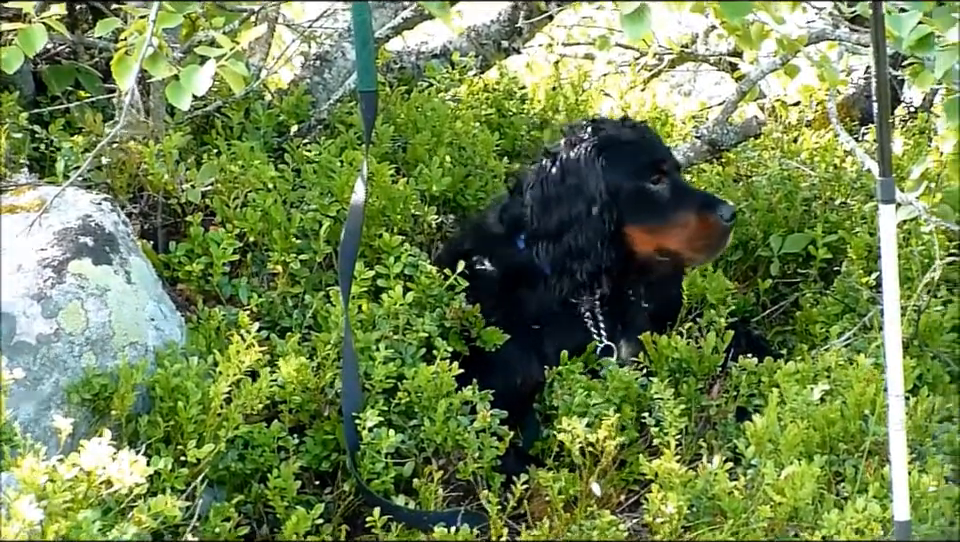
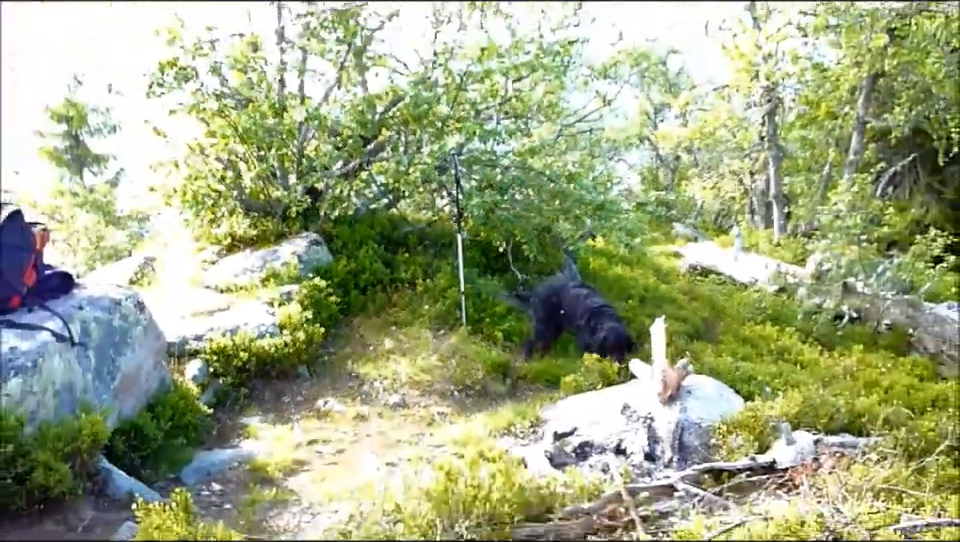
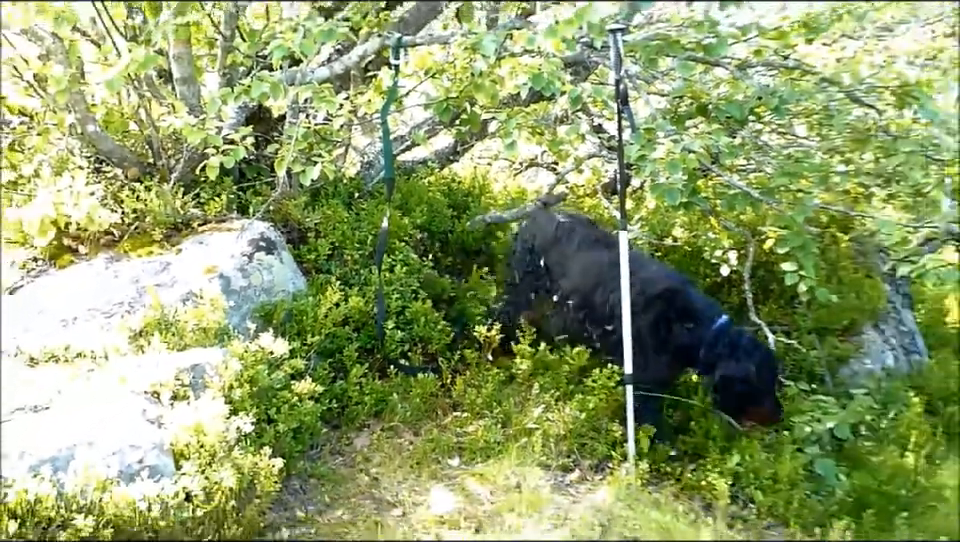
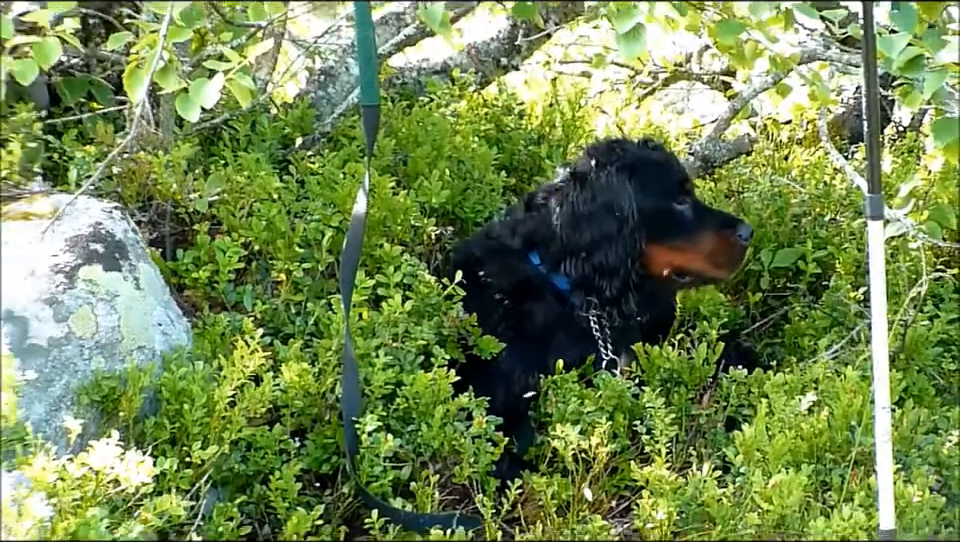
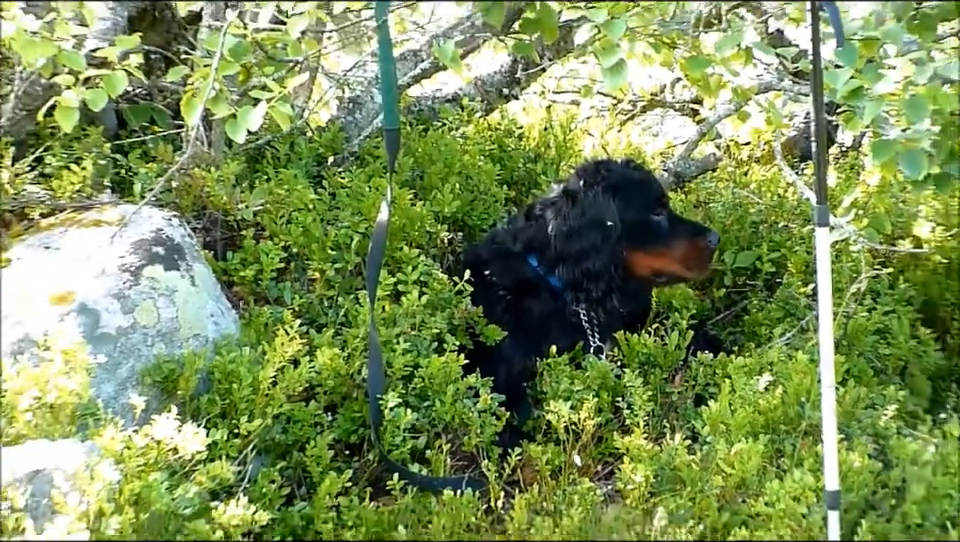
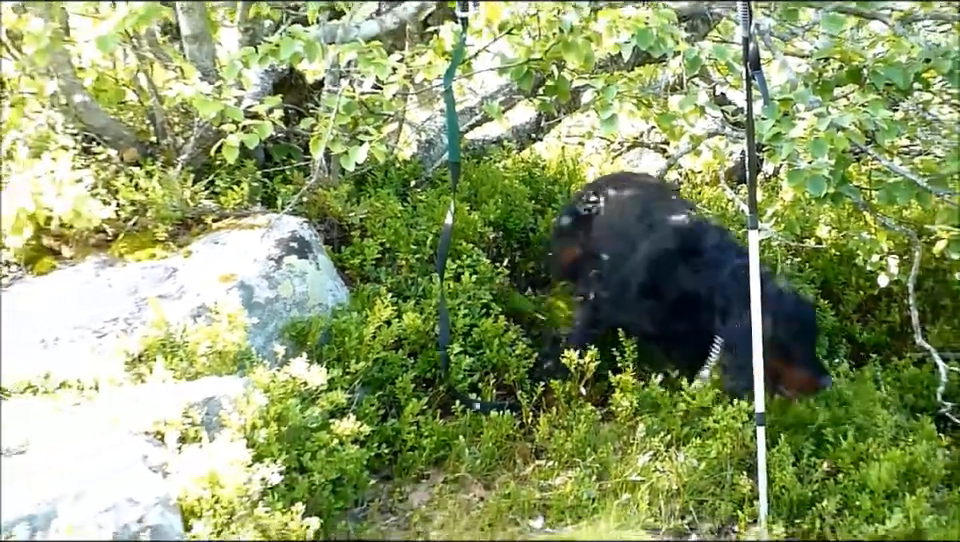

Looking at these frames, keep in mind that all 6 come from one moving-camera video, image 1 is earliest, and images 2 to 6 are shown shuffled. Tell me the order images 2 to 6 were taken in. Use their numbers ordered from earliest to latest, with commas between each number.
4, 5, 6, 3, 2
